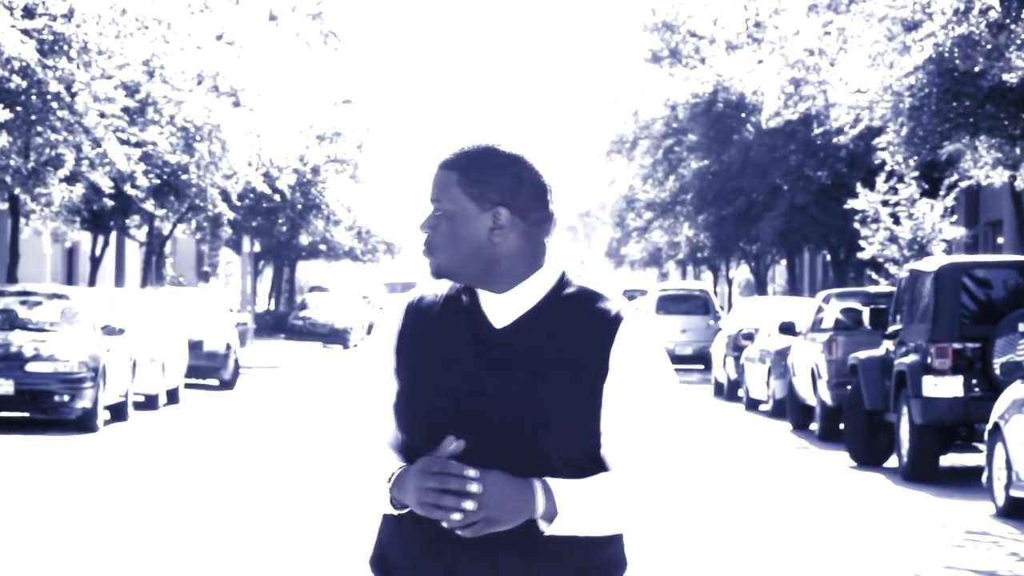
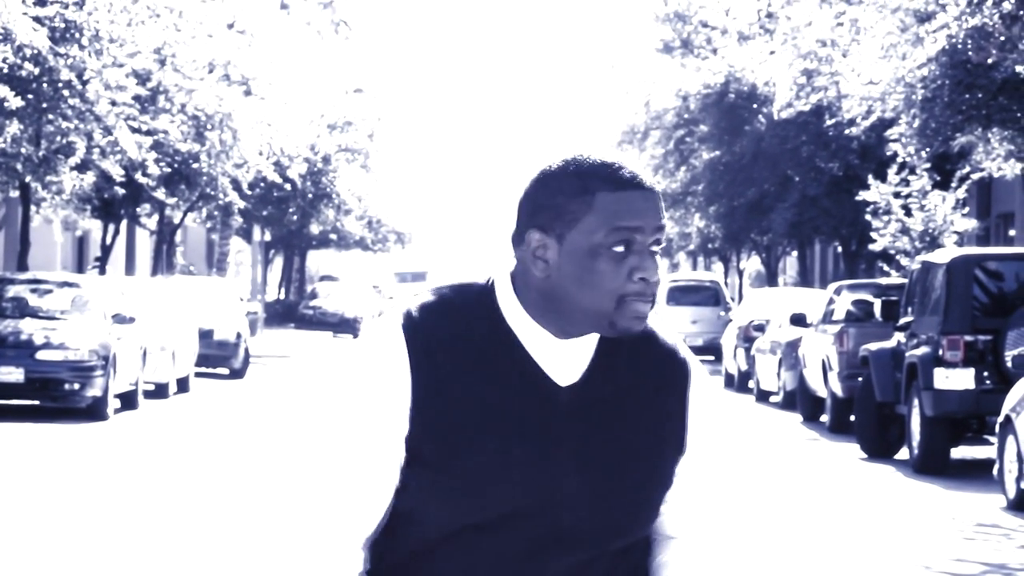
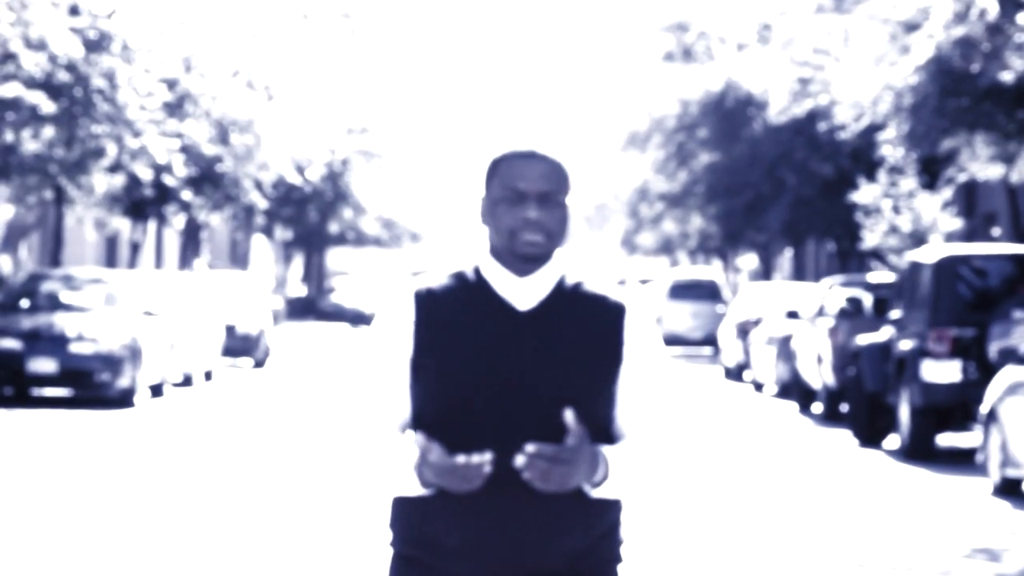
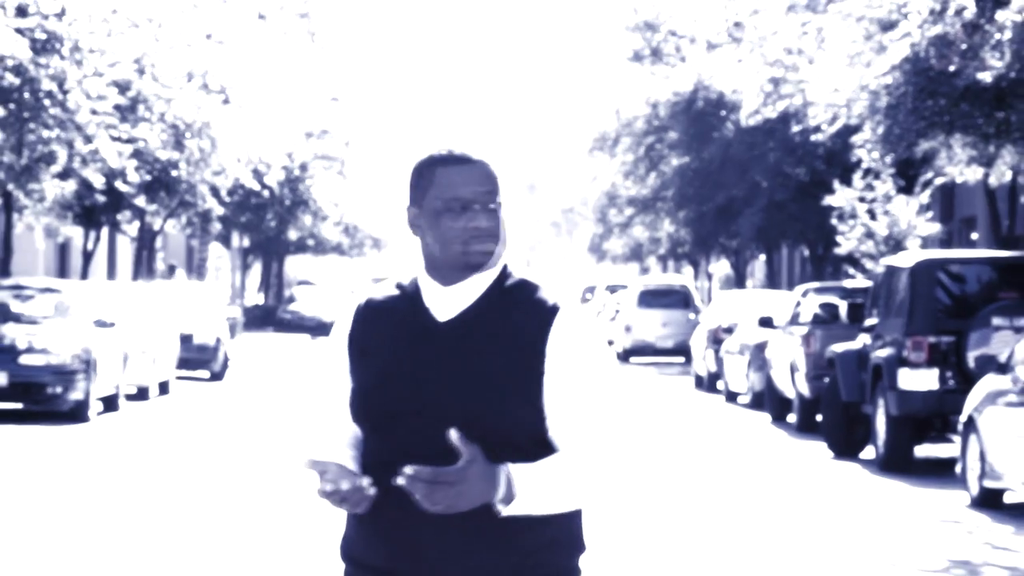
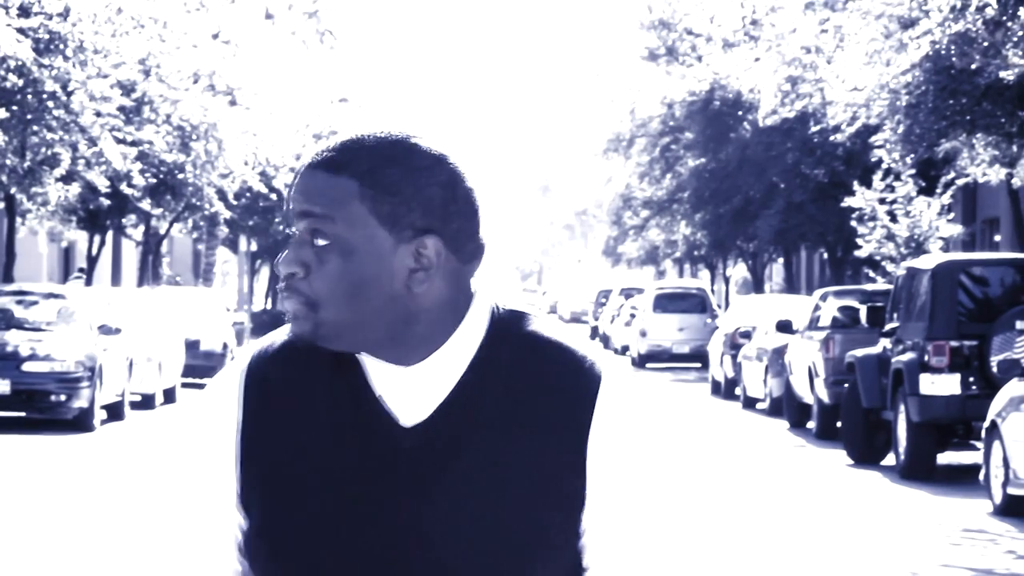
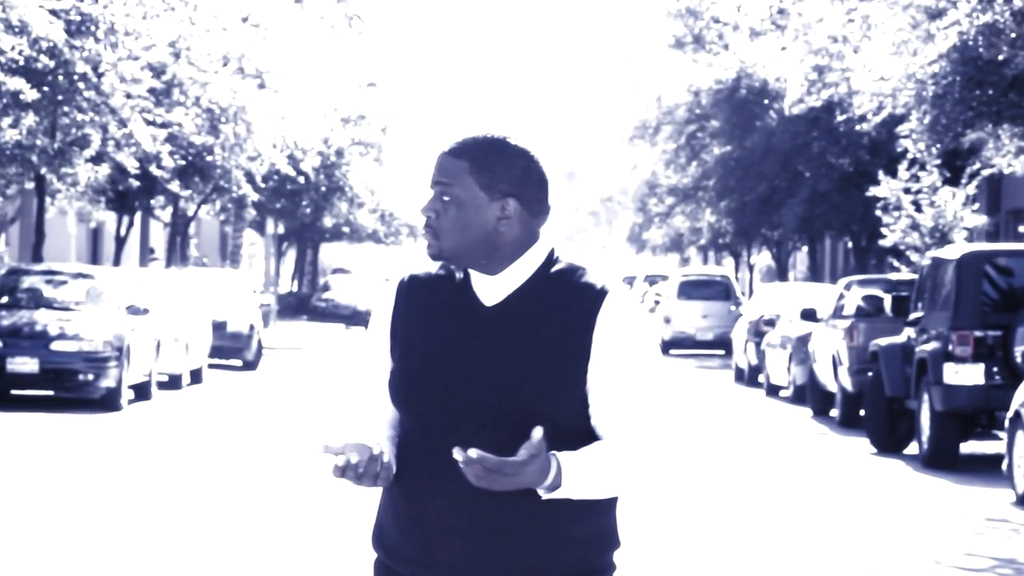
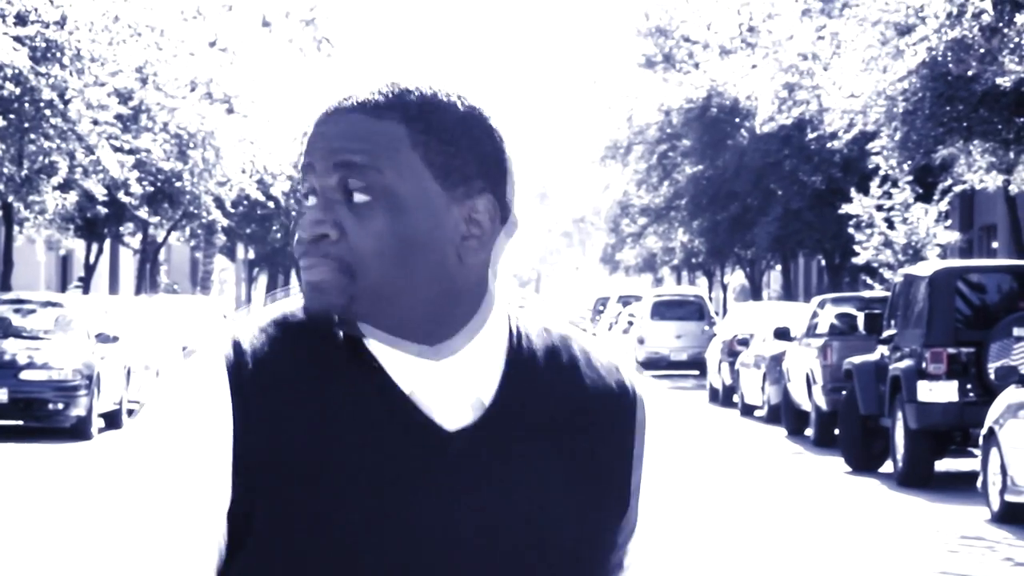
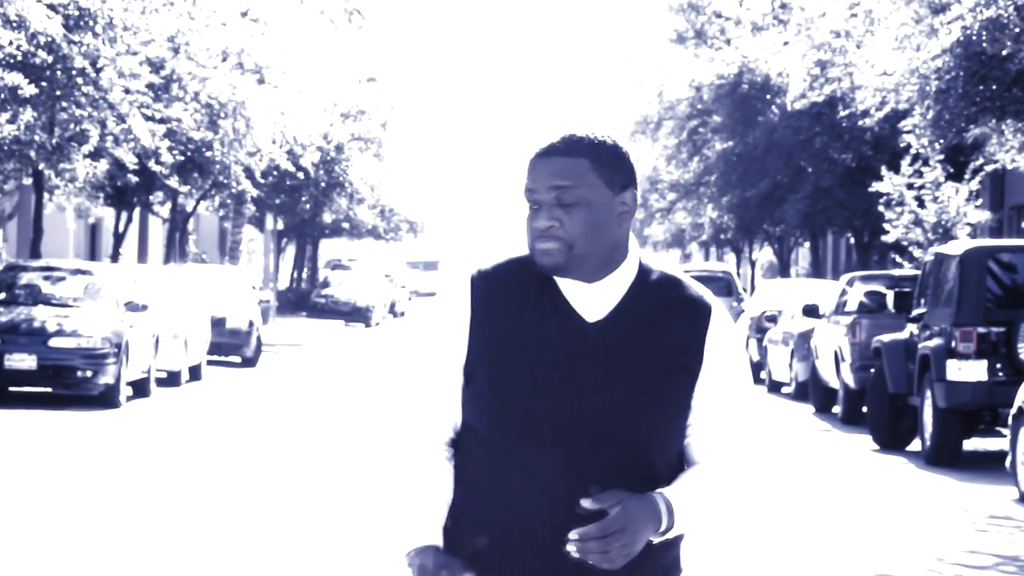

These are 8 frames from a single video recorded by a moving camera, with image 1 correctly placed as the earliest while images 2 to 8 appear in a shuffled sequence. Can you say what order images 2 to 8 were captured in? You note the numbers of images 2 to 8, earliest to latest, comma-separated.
4, 3, 6, 8, 2, 5, 7
